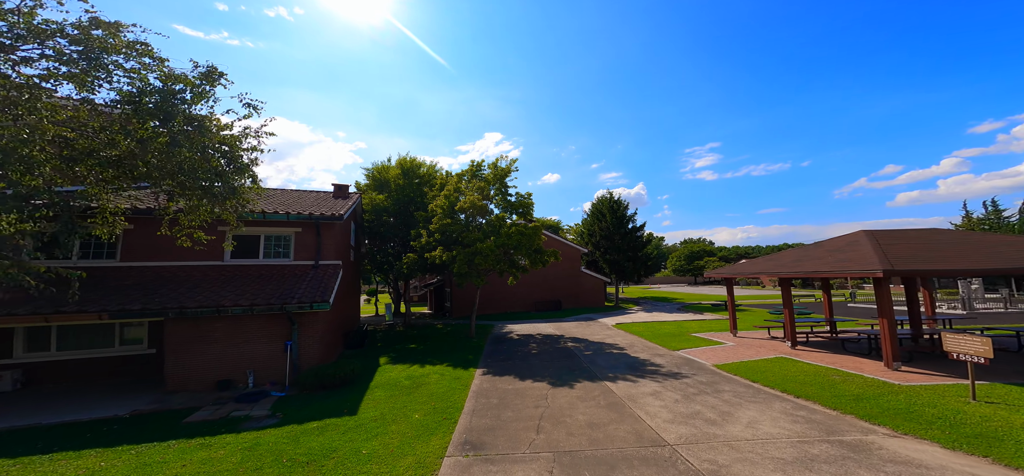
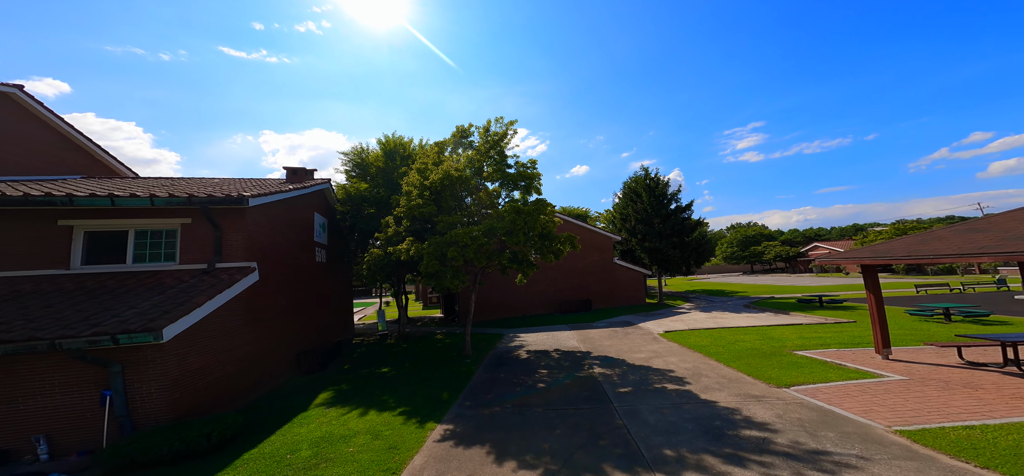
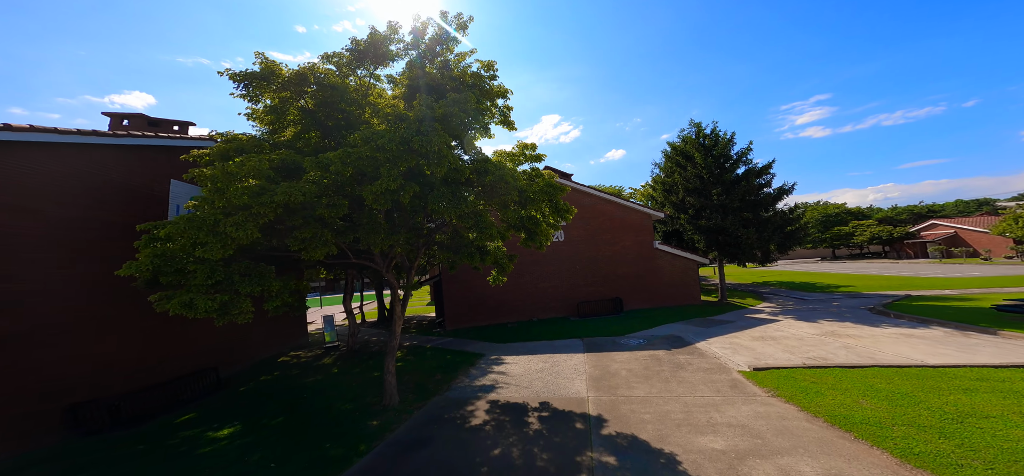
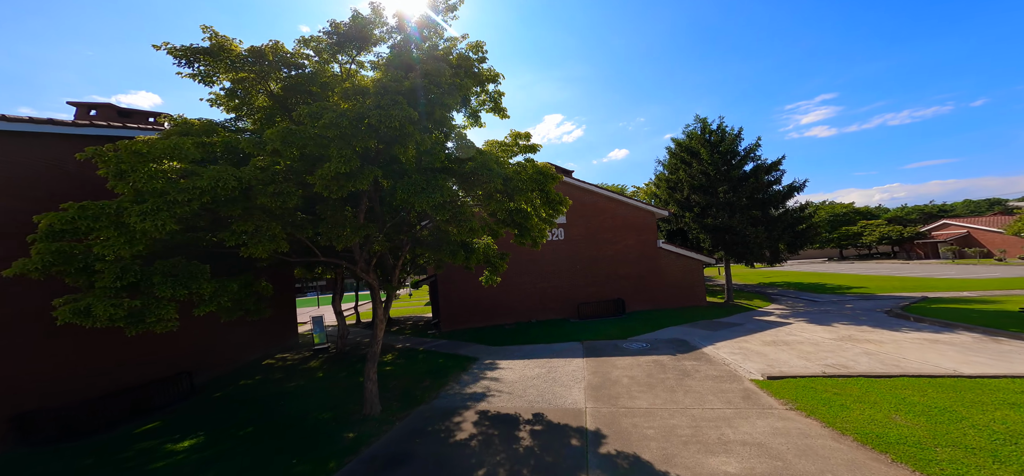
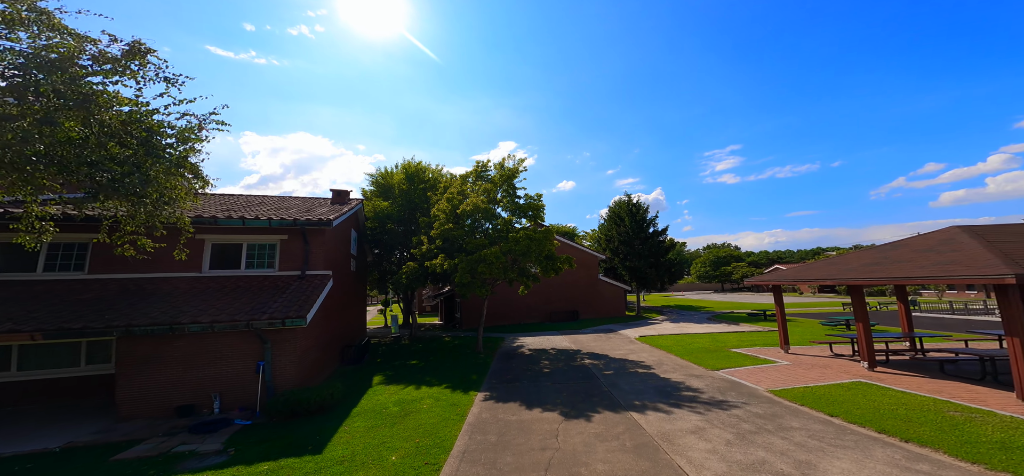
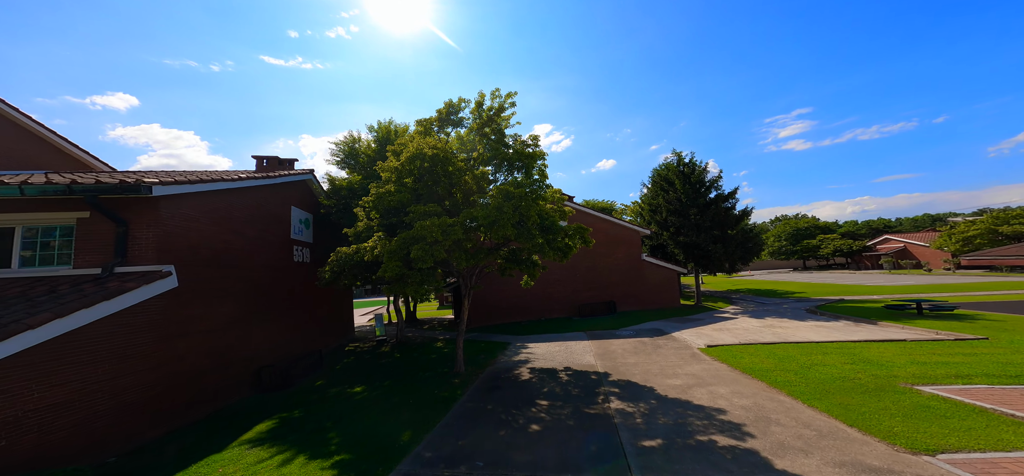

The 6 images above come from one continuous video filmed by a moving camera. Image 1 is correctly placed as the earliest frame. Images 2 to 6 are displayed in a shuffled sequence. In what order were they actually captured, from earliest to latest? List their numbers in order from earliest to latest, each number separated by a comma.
5, 2, 6, 3, 4
